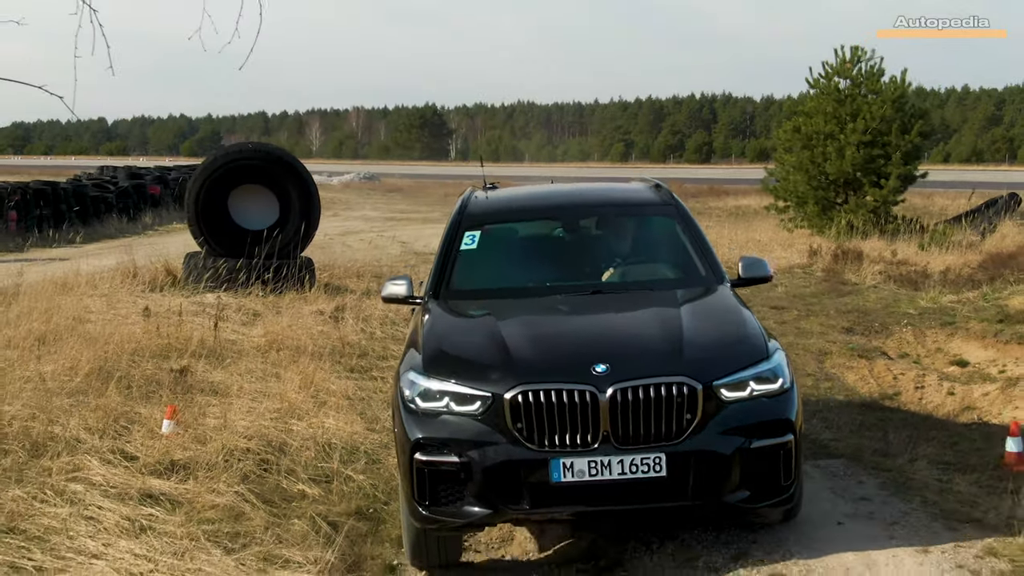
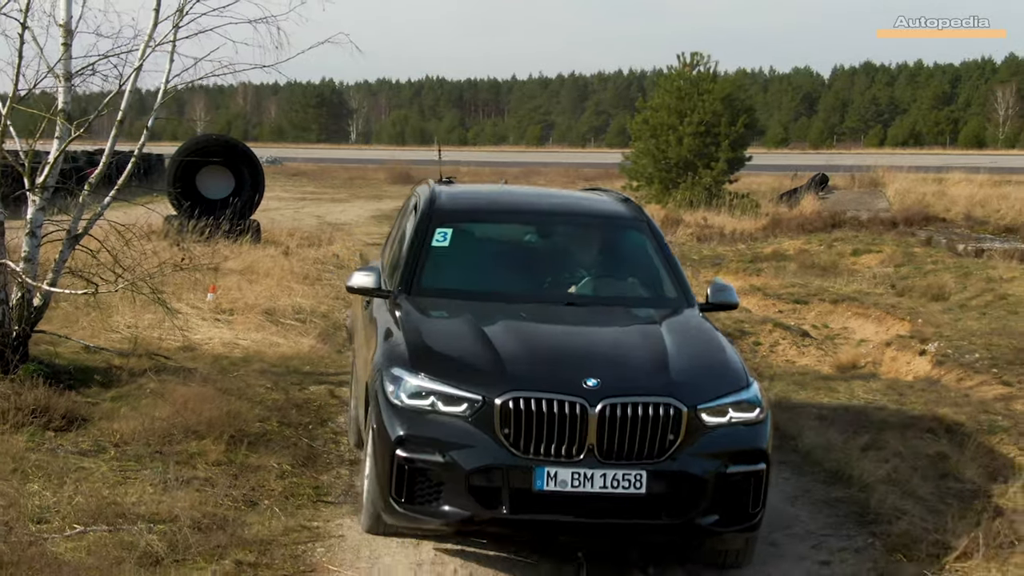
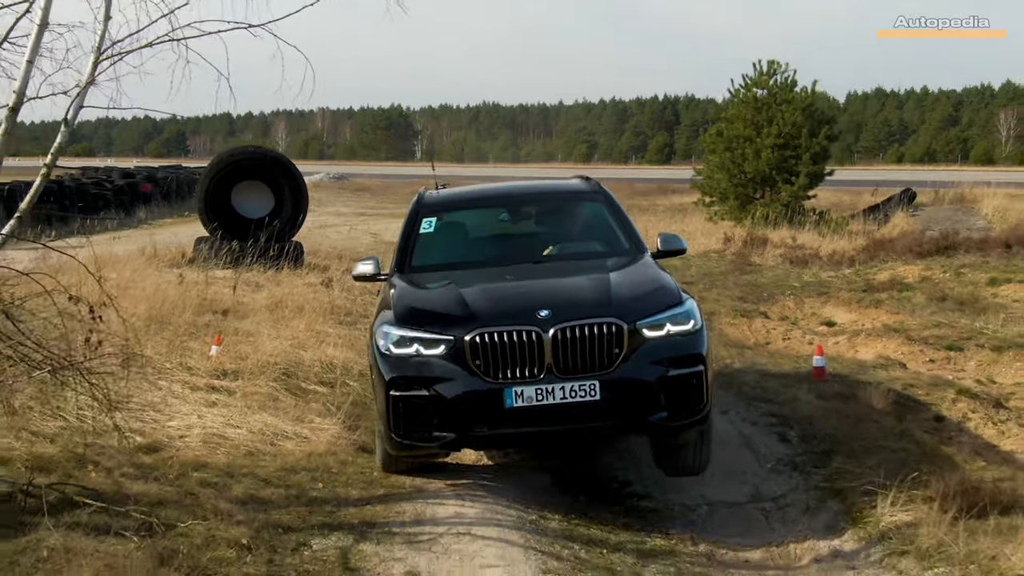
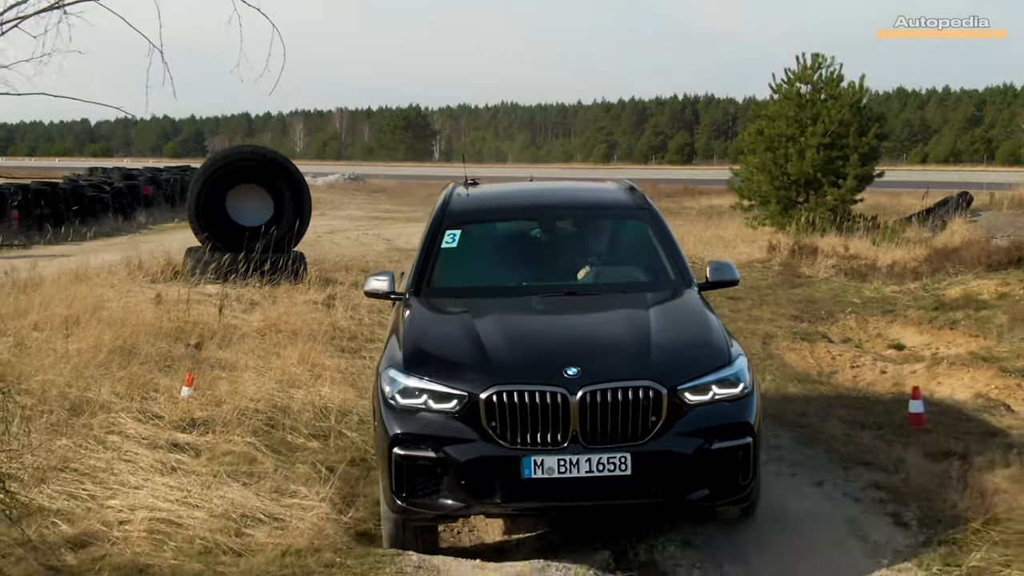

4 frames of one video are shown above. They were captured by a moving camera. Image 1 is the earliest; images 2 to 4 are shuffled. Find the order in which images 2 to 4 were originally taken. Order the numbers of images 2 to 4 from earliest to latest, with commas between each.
4, 3, 2
